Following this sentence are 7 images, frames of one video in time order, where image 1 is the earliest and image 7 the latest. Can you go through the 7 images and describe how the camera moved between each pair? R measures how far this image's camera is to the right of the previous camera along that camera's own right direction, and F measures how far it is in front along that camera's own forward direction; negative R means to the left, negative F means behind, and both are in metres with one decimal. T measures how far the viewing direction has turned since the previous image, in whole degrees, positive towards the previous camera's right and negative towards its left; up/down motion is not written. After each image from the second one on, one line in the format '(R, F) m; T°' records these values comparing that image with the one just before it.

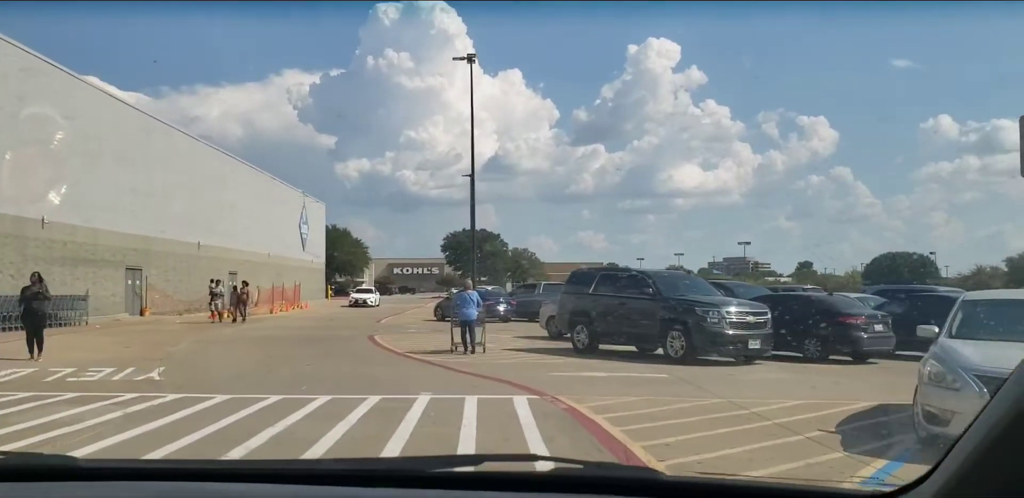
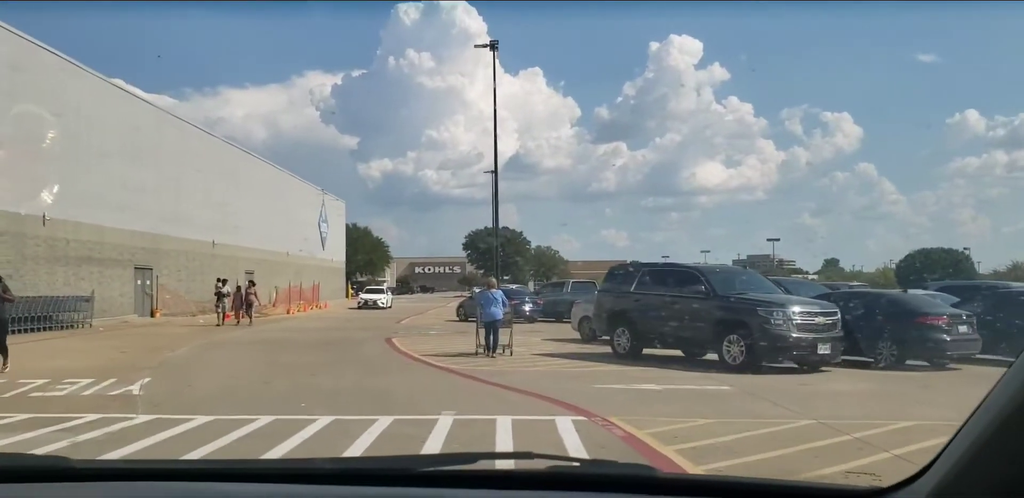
(-0.2, +1.8) m; -1°
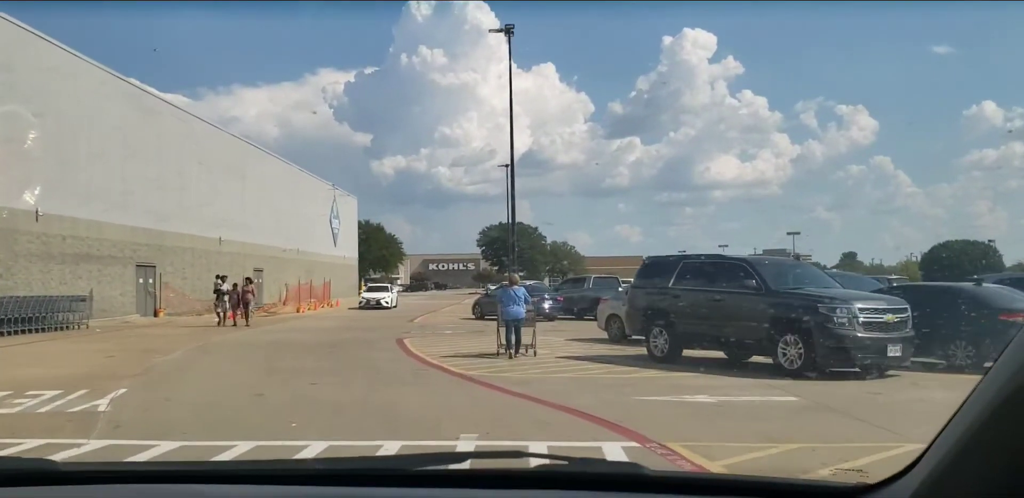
(-0.1, +1.5) m; -1°
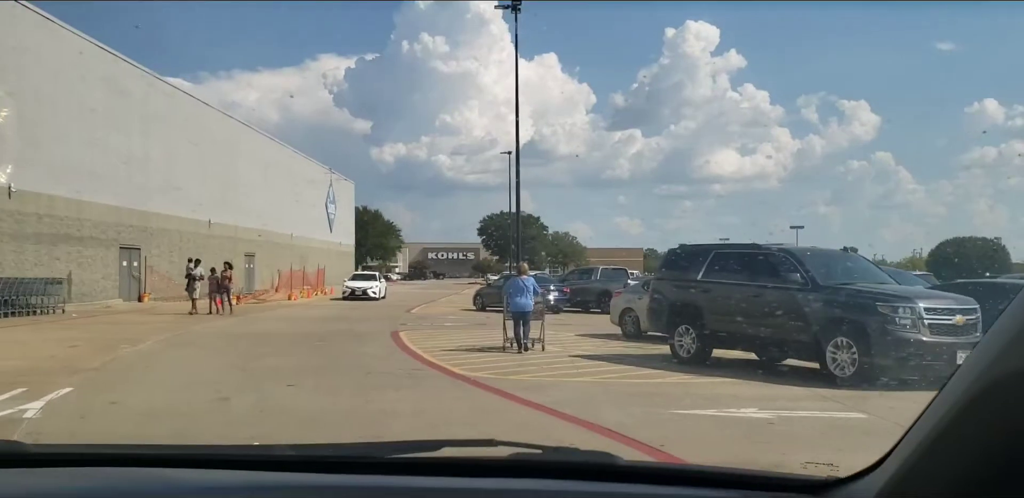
(-0.1, +1.5) m; 0°
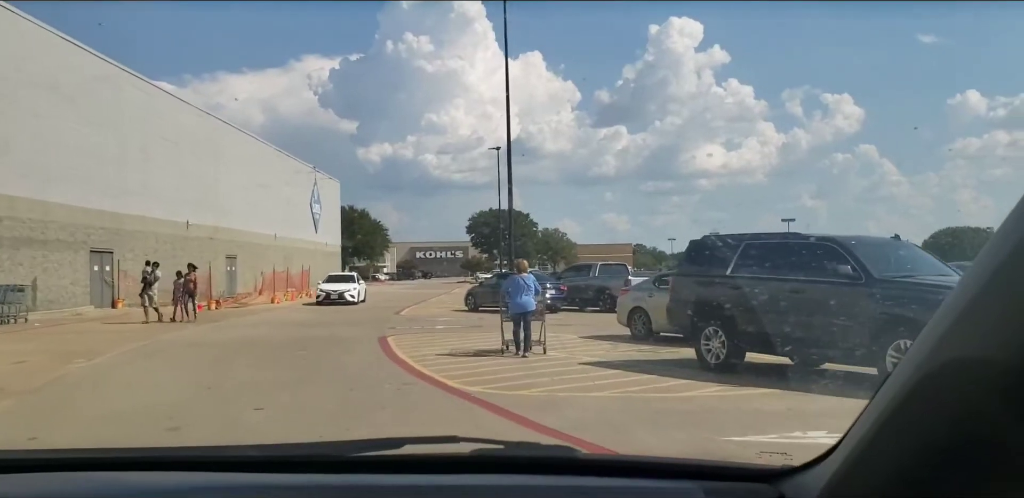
(-0.2, +1.4) m; +1°
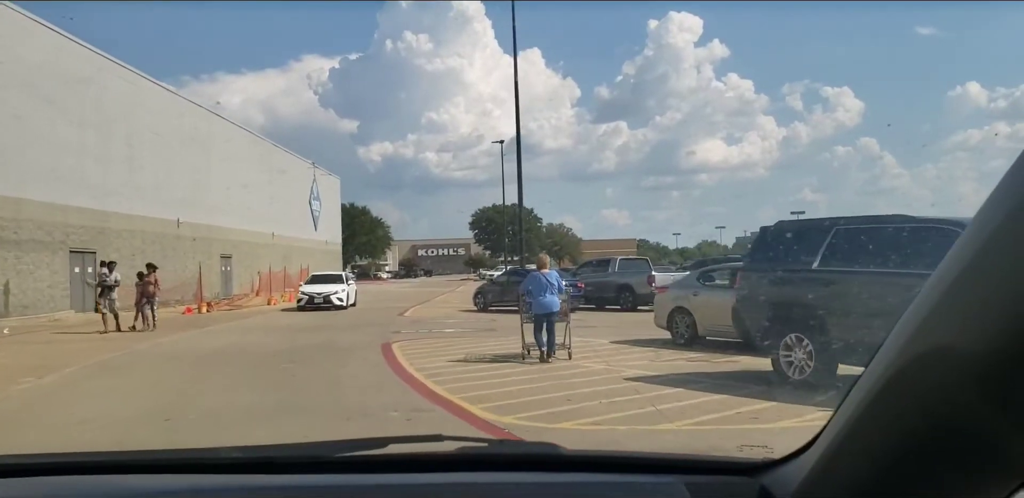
(-0.3, +1.9) m; 0°
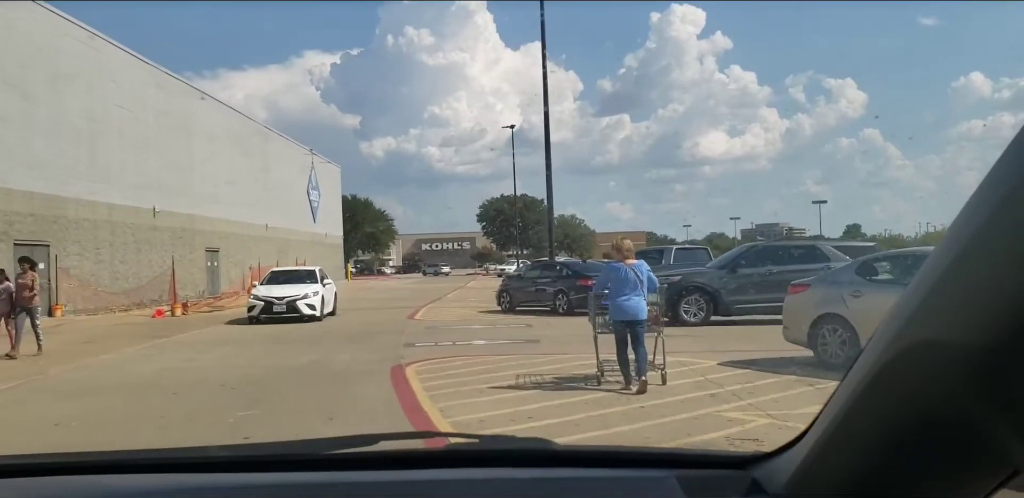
(-0.7, +4.1) m; 0°
